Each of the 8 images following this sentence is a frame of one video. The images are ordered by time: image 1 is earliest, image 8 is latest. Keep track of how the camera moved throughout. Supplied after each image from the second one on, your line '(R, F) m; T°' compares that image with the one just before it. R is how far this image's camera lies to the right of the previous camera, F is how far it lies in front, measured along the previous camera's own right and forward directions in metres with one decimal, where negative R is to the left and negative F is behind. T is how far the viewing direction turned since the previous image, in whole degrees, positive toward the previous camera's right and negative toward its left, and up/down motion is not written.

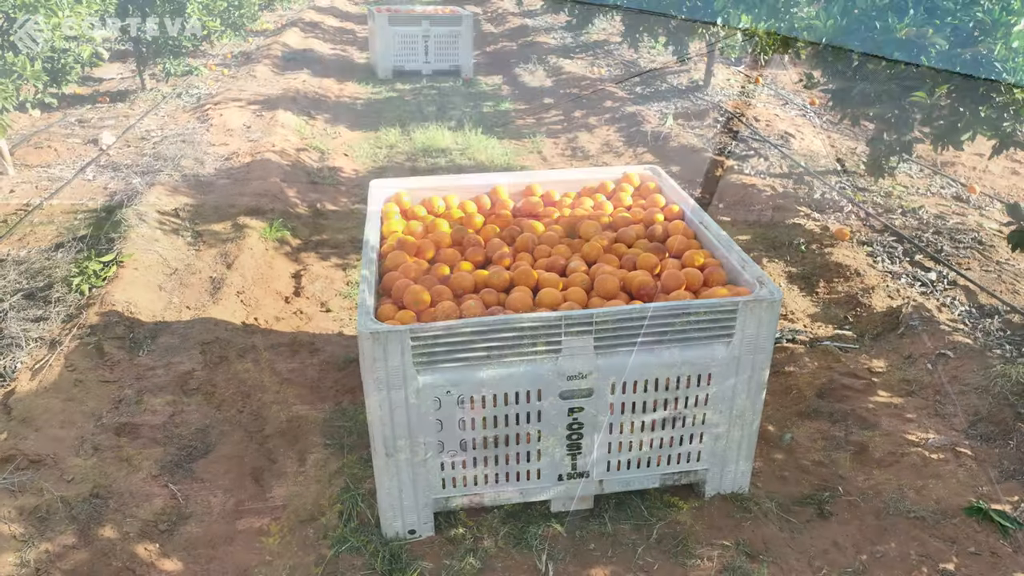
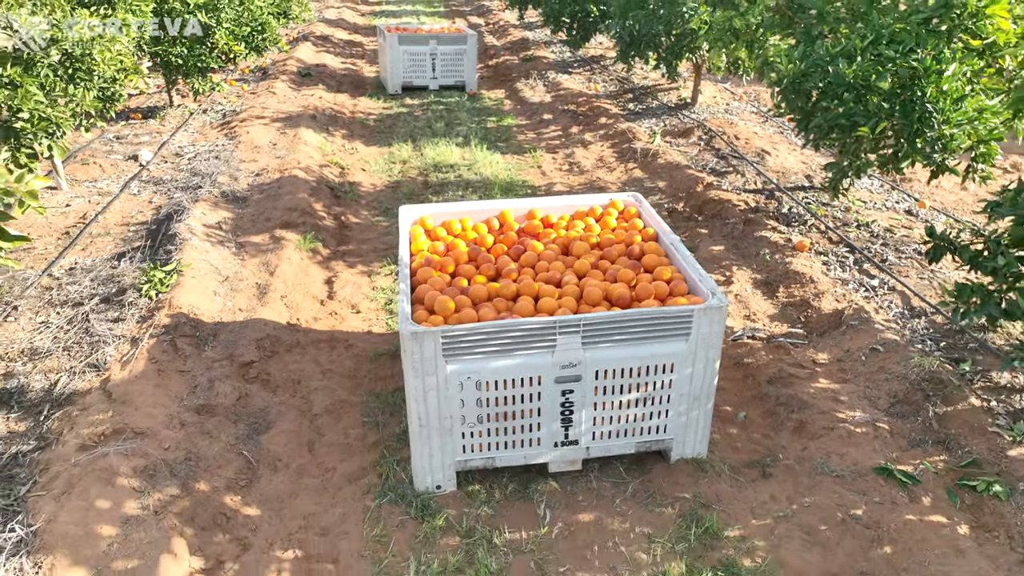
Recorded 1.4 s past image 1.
(0.0, -0.7) m; 0°
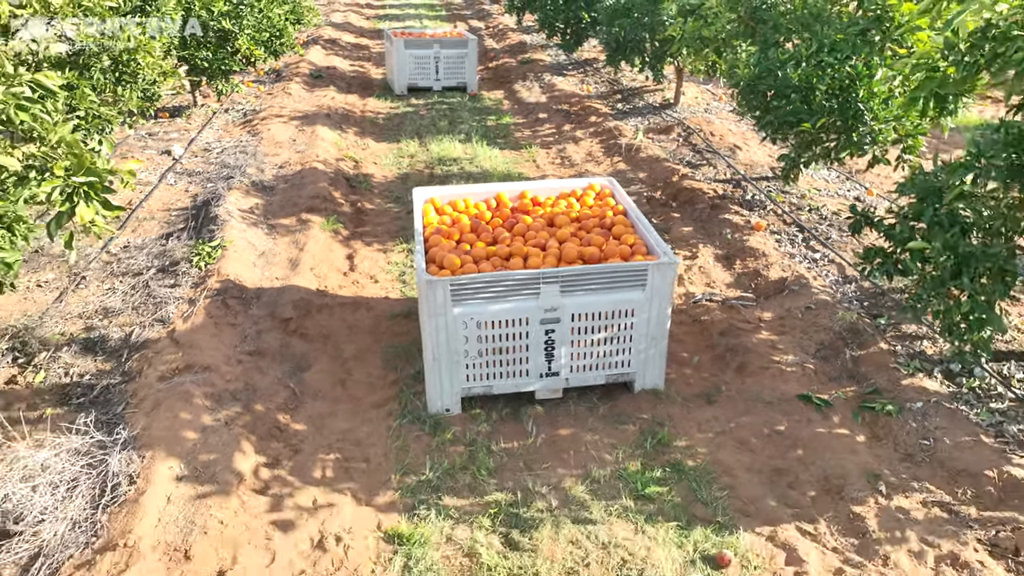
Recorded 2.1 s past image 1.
(0.0, -0.8) m; 0°
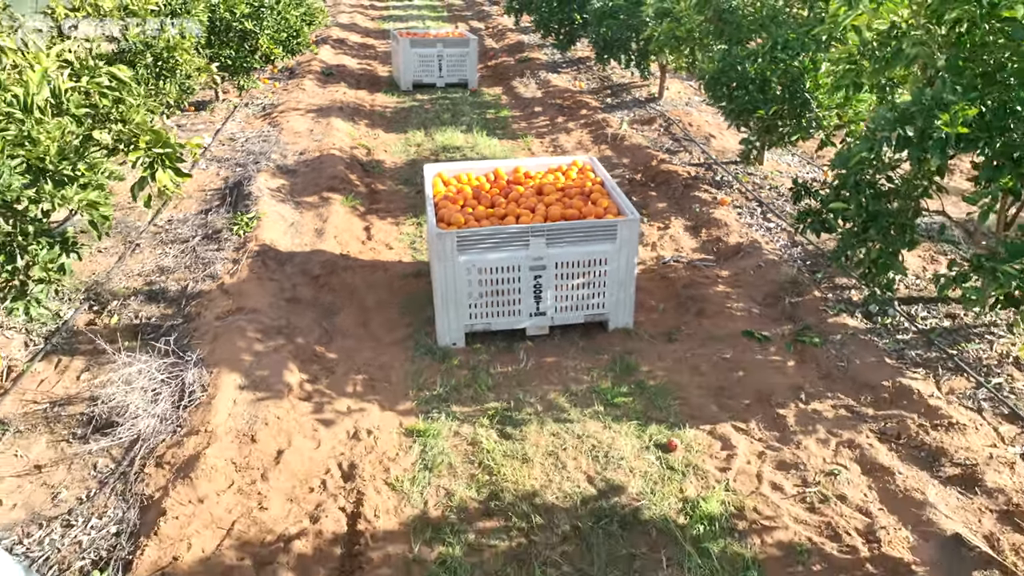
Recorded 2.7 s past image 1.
(0.0, -0.9) m; 0°
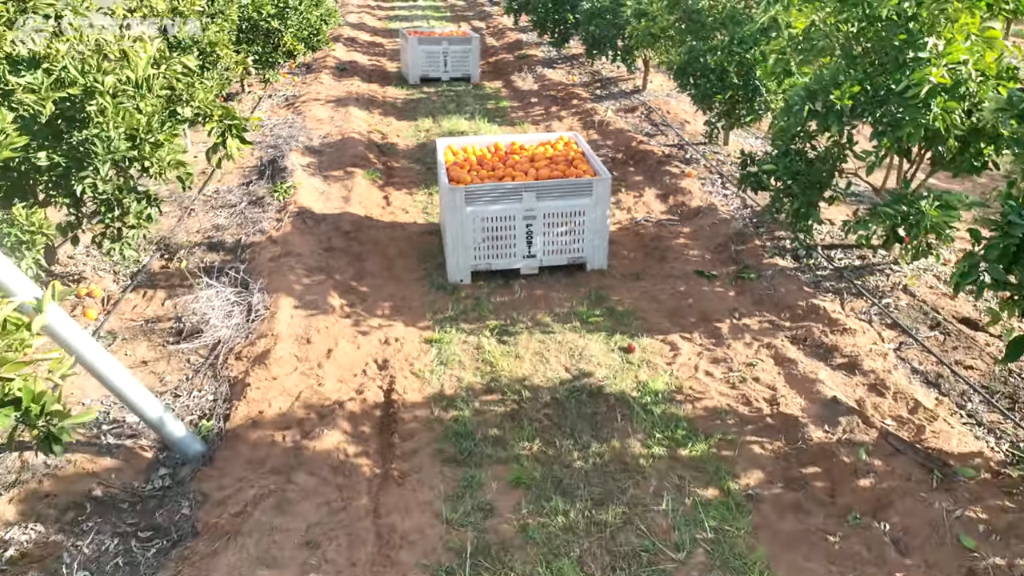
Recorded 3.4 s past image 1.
(0.0, -1.2) m; 0°
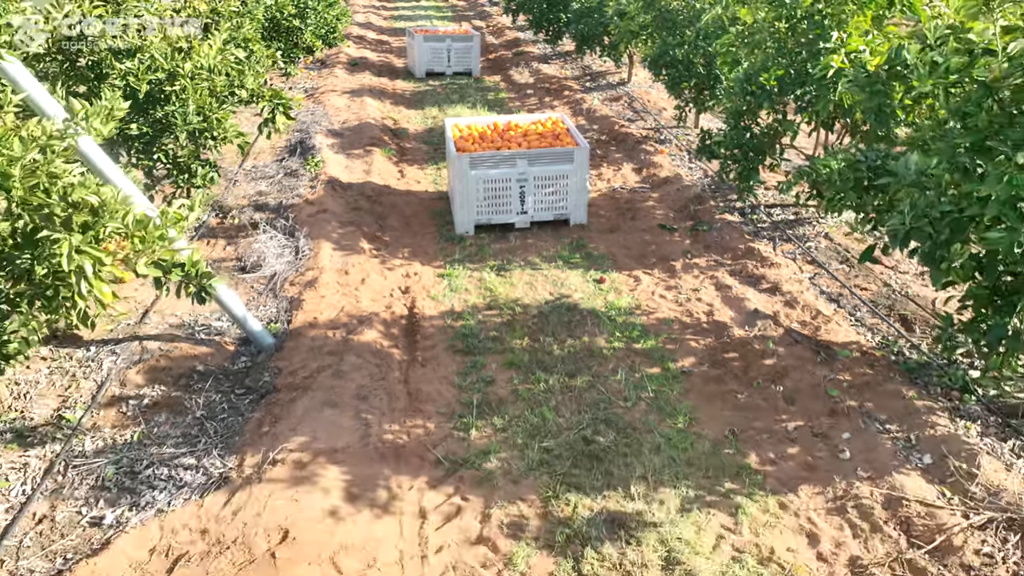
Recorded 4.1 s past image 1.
(0.0, -1.3) m; 0°
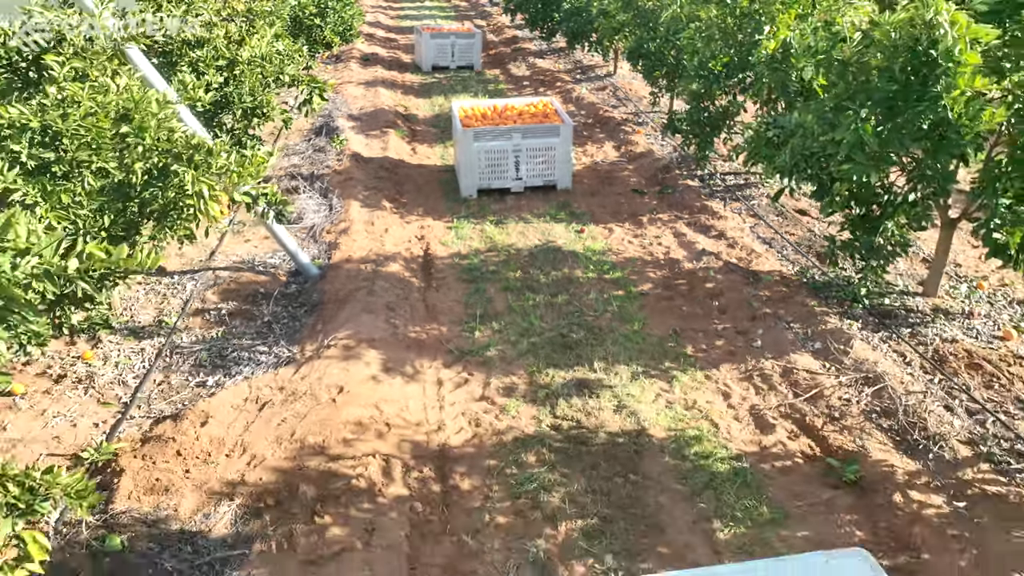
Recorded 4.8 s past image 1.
(0.0, -1.4) m; 0°
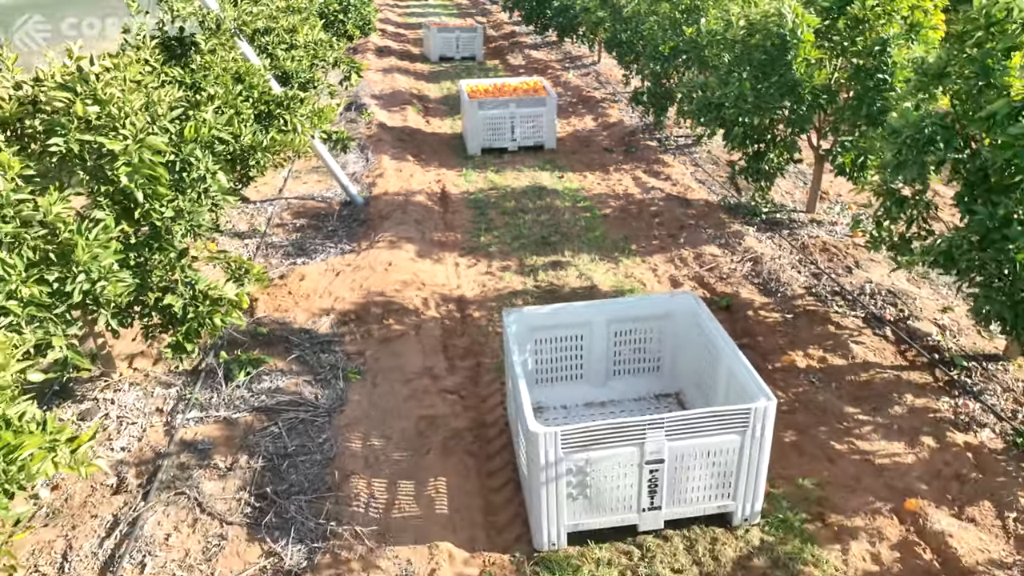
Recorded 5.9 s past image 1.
(0.0, -2.3) m; 0°
